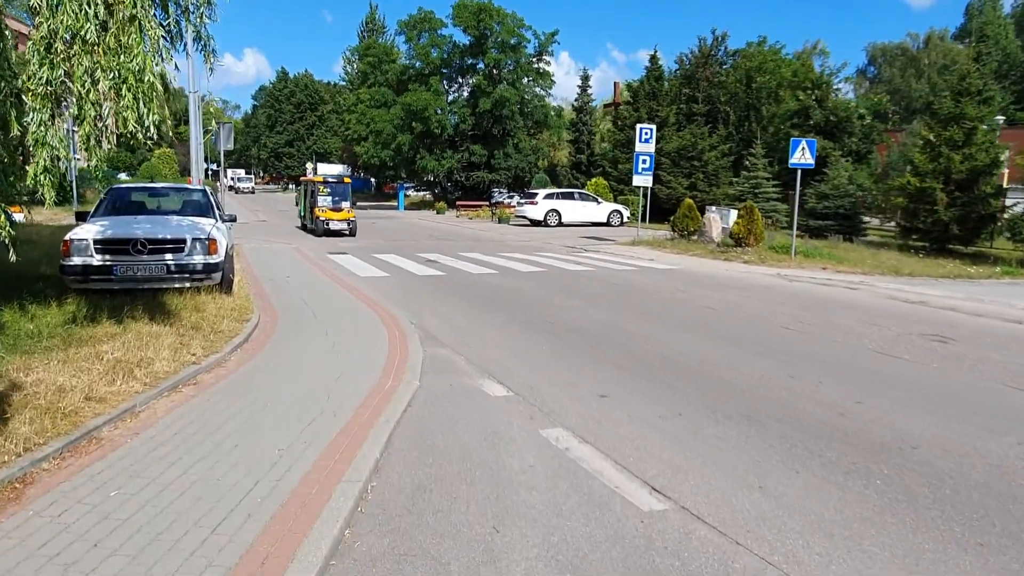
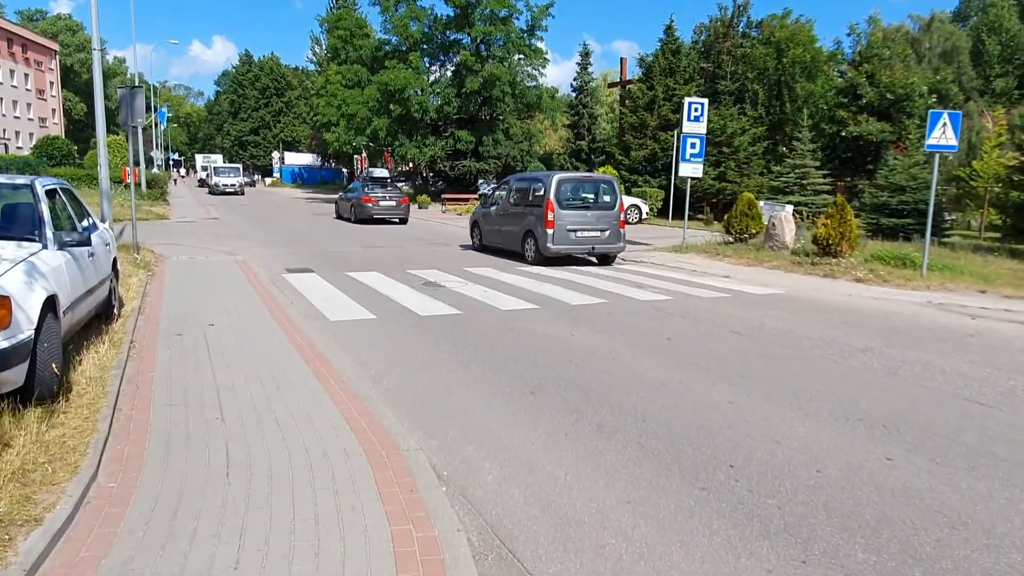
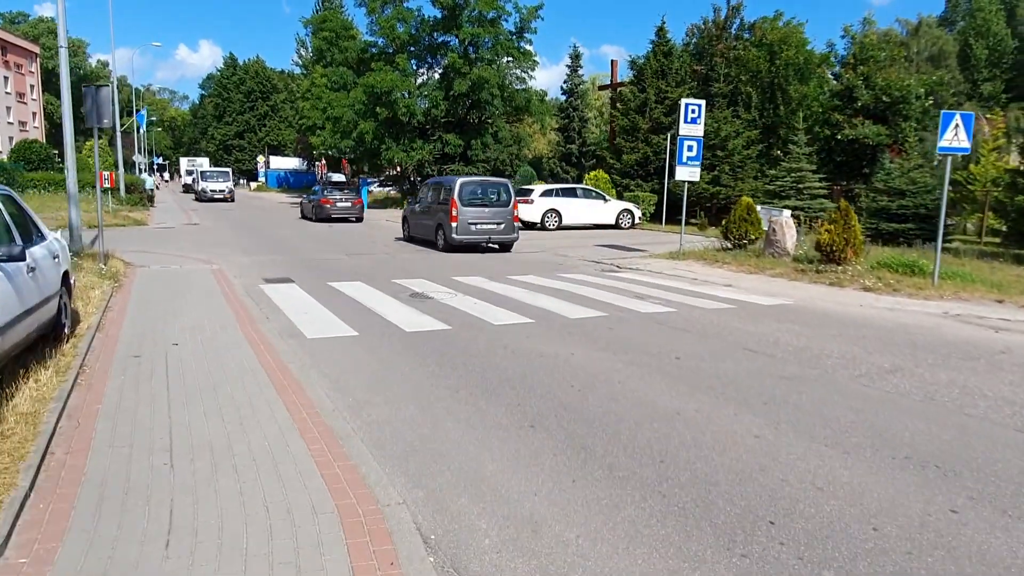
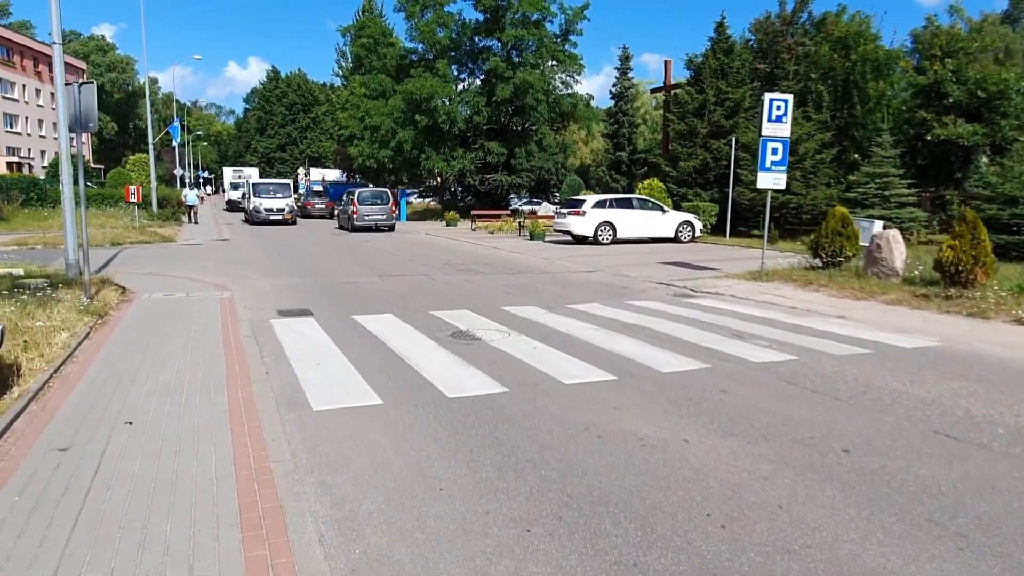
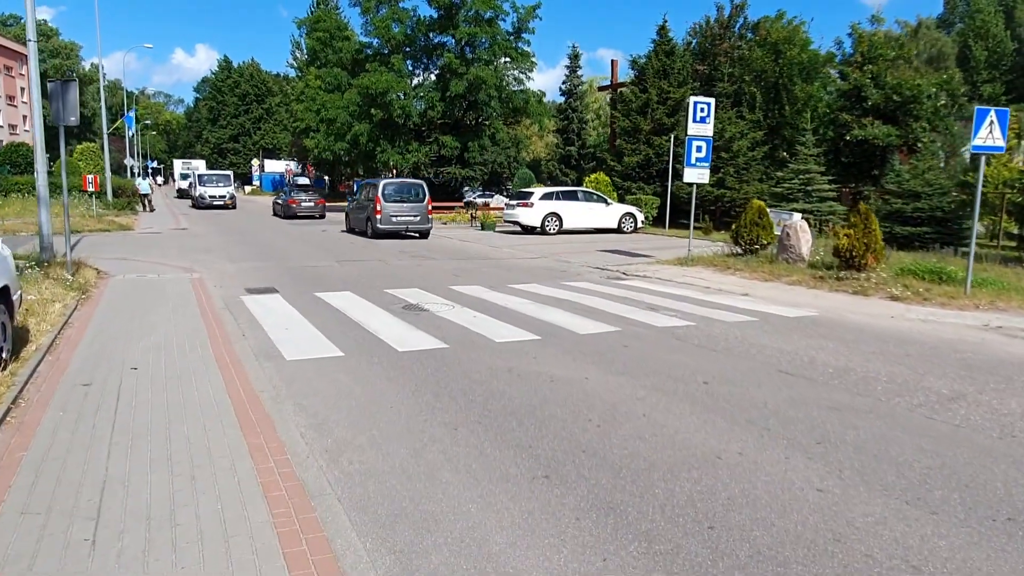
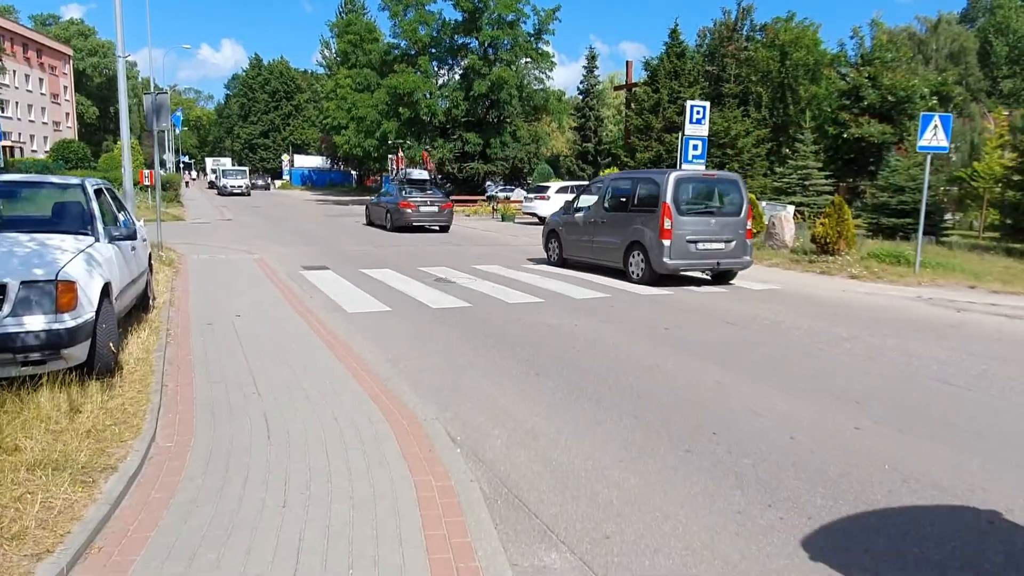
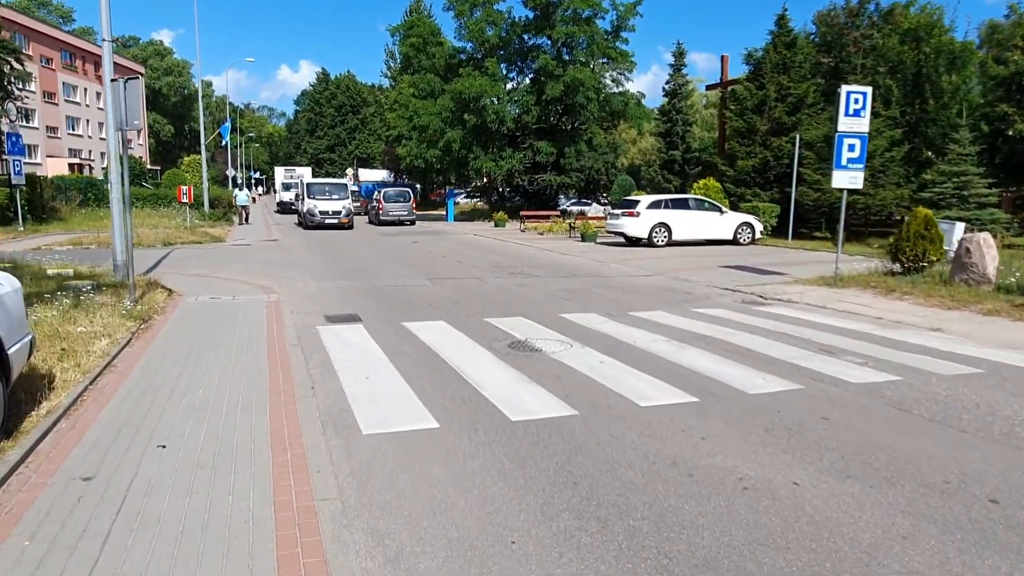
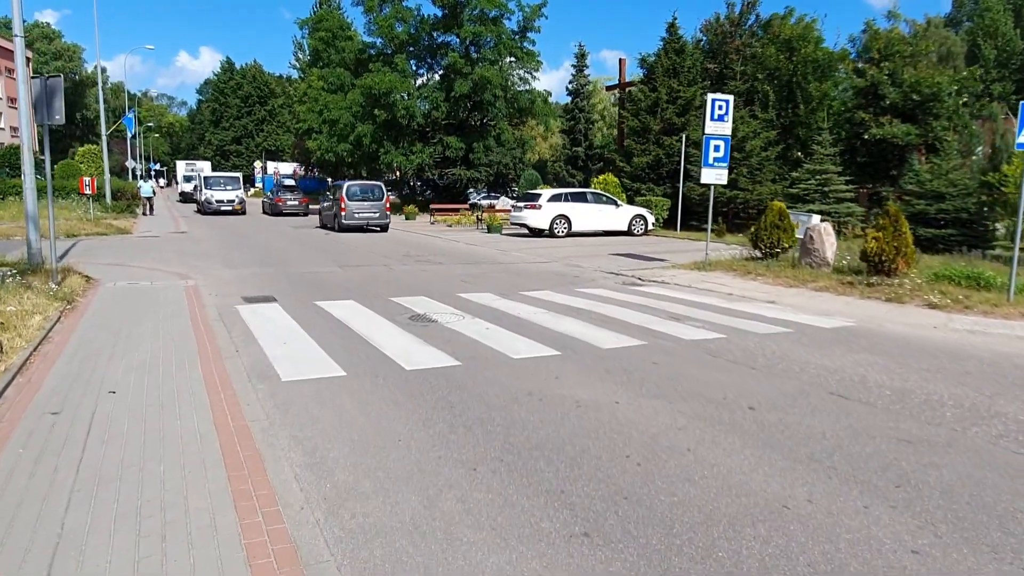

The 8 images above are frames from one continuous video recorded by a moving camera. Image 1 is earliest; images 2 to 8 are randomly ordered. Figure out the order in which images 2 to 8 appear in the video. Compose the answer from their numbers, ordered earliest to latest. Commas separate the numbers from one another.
6, 2, 3, 5, 8, 4, 7
